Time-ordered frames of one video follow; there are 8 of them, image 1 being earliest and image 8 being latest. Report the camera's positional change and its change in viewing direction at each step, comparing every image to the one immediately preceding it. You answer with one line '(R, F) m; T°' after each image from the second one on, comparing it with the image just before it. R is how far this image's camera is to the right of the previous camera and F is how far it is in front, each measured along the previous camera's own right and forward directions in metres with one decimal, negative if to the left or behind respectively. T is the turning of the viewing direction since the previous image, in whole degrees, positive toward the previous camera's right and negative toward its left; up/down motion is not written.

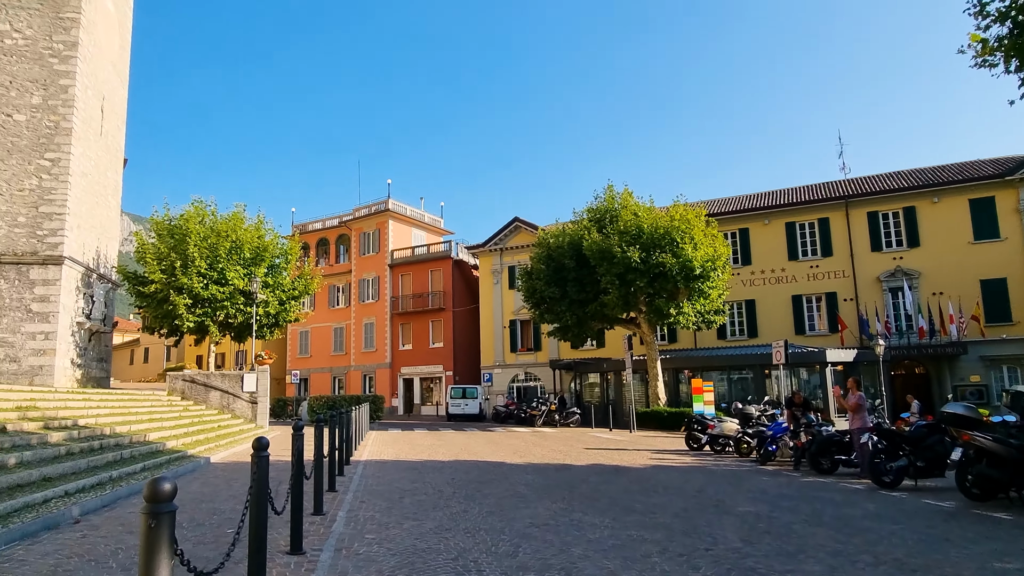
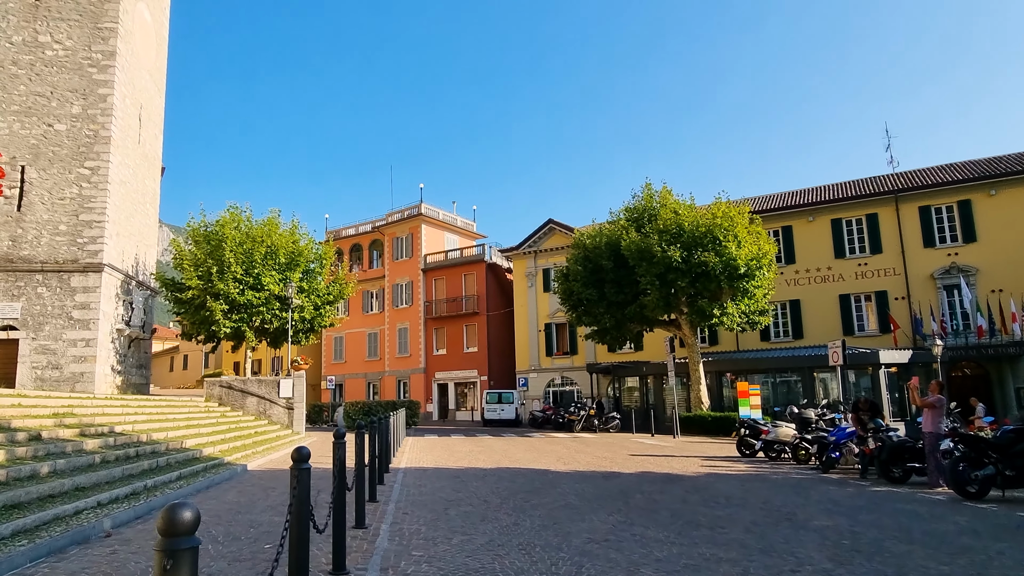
(-0.2, +0.5) m; -3°
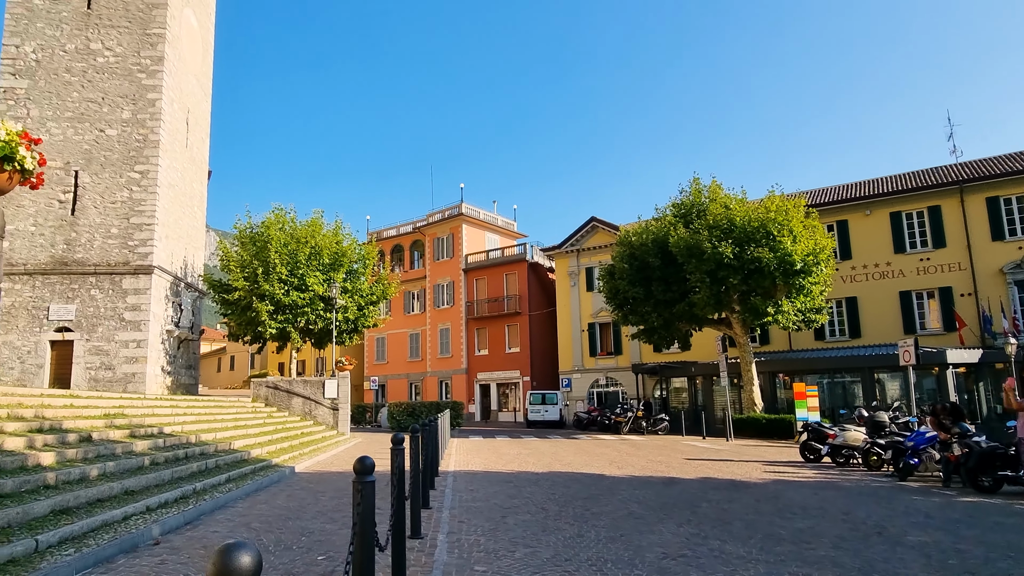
(-0.2, +0.4) m; -3°
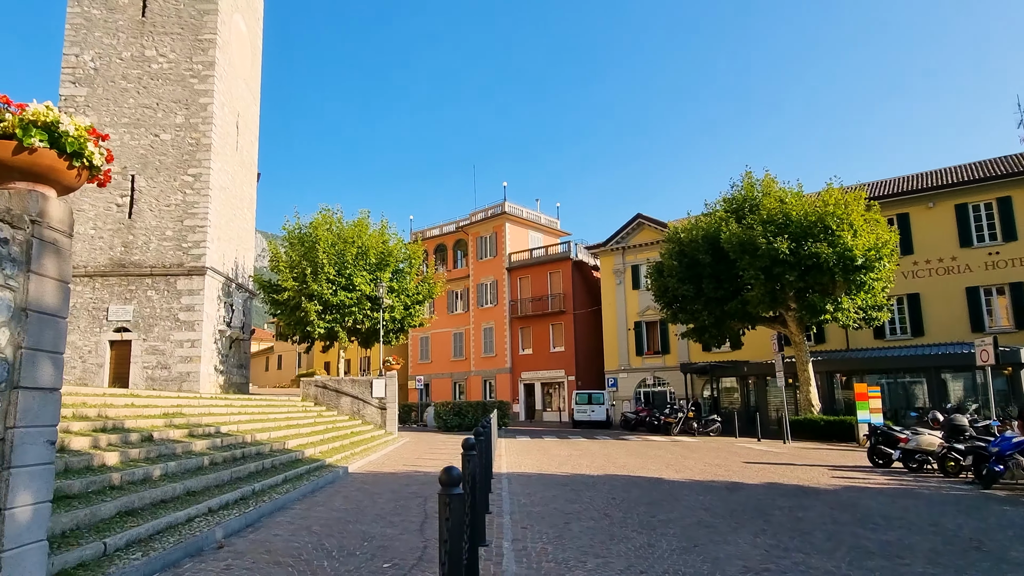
(-0.2, +0.3) m; -4°
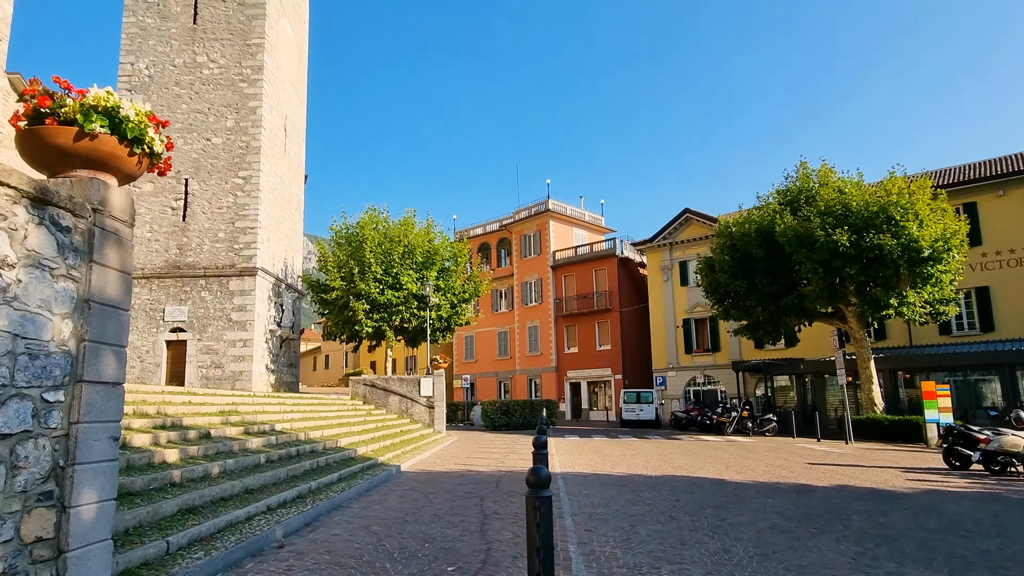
(-0.2, +0.2) m; -4°
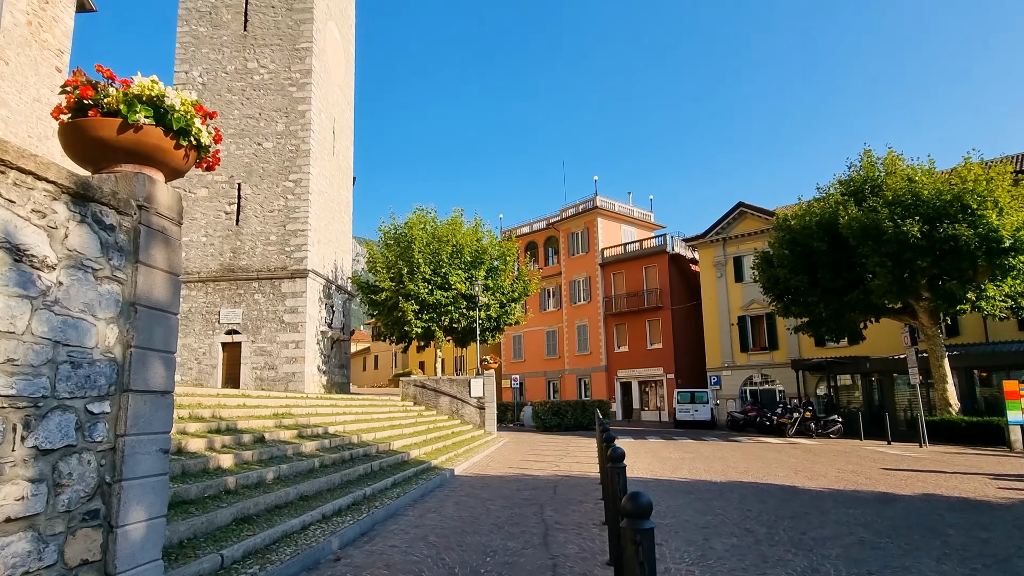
(-0.1, +0.3) m; -4°
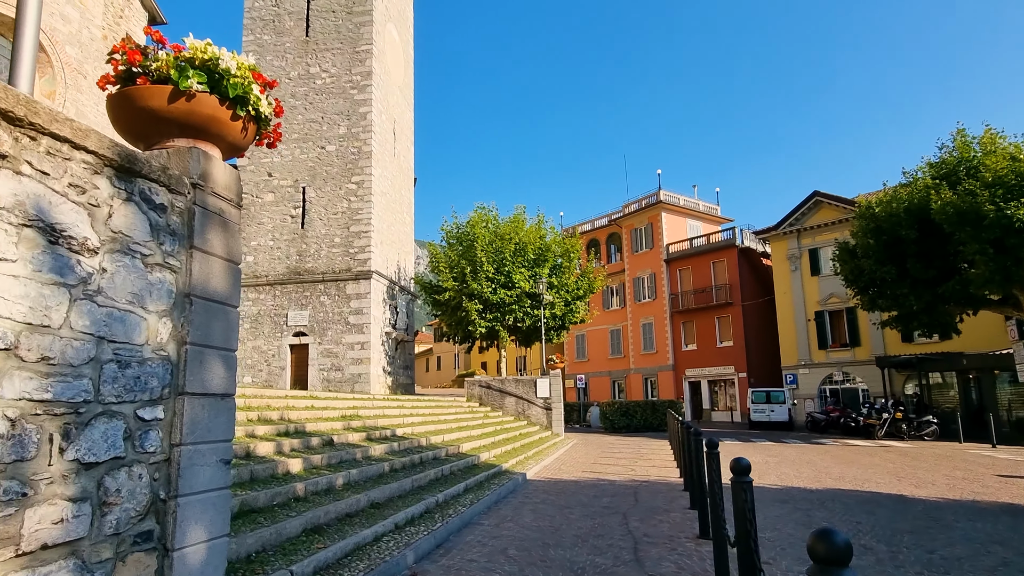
(-0.2, +0.5) m; -5°
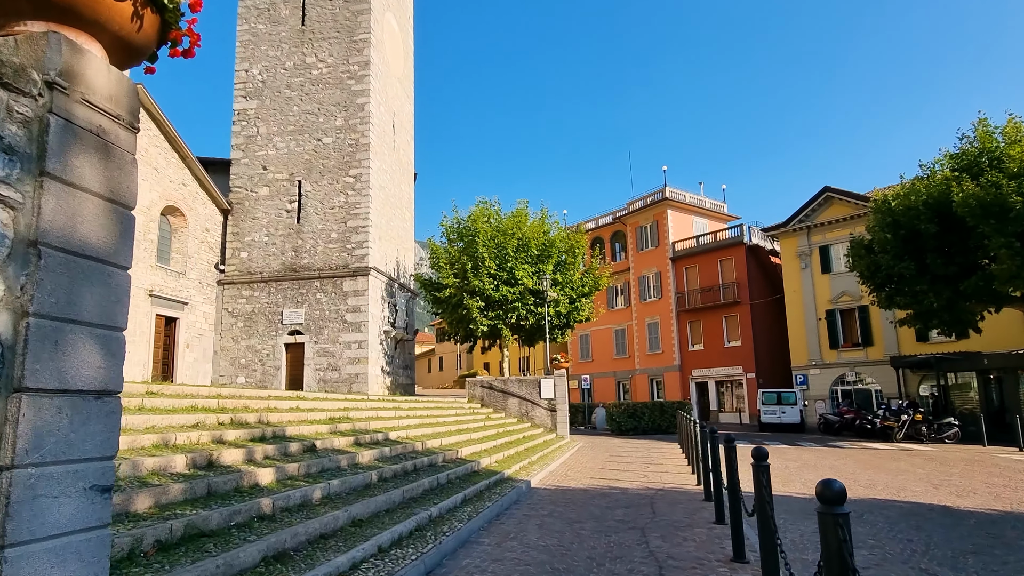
(0.0, +0.8) m; 0°
